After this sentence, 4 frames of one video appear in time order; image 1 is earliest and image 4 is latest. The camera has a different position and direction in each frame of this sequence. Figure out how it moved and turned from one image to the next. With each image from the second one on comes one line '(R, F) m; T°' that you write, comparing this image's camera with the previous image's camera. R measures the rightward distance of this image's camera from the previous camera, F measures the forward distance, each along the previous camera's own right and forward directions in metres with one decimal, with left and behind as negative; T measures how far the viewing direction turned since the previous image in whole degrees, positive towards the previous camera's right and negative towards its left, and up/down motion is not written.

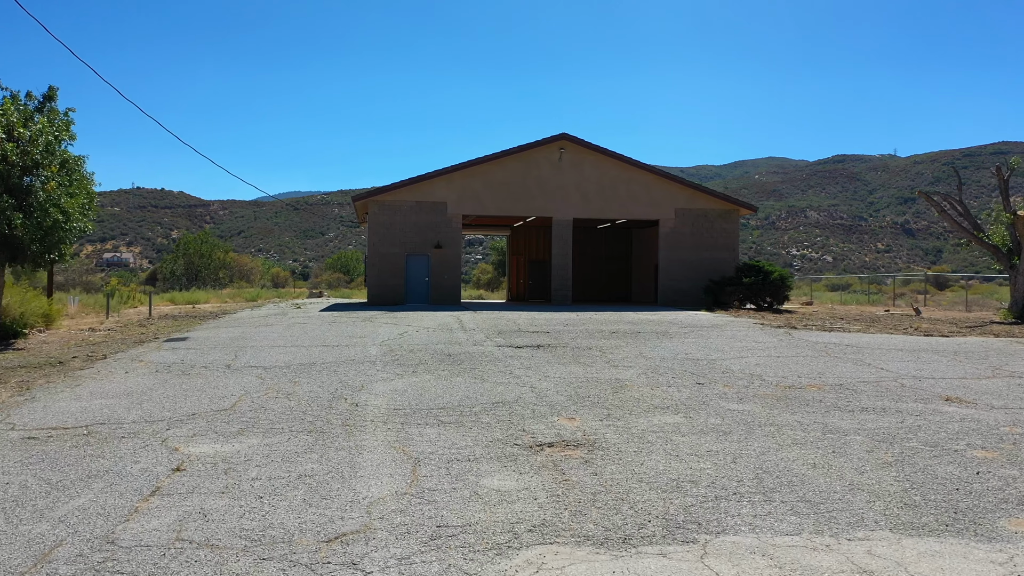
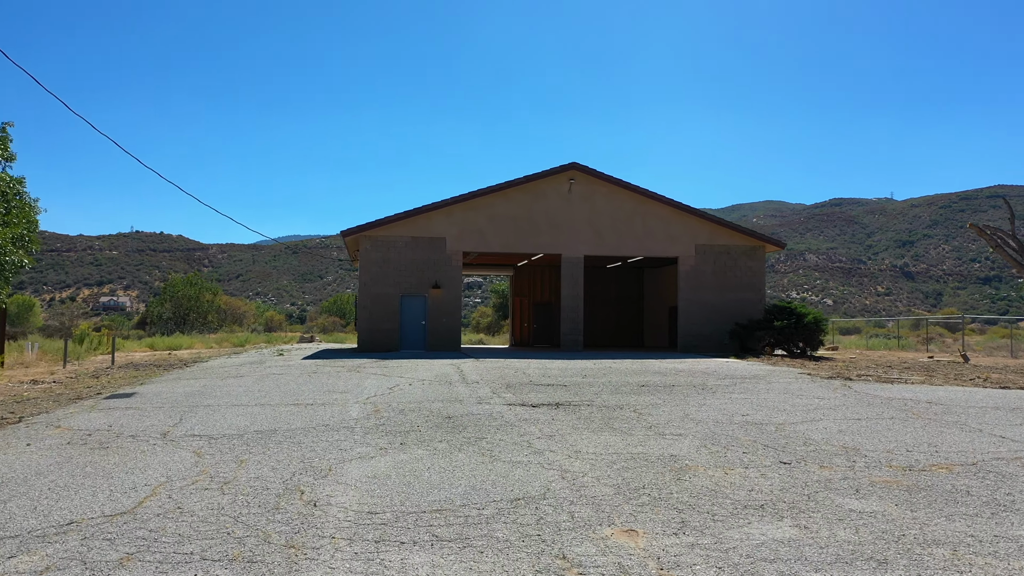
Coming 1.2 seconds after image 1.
(-0.2, +2.4) m; 0°
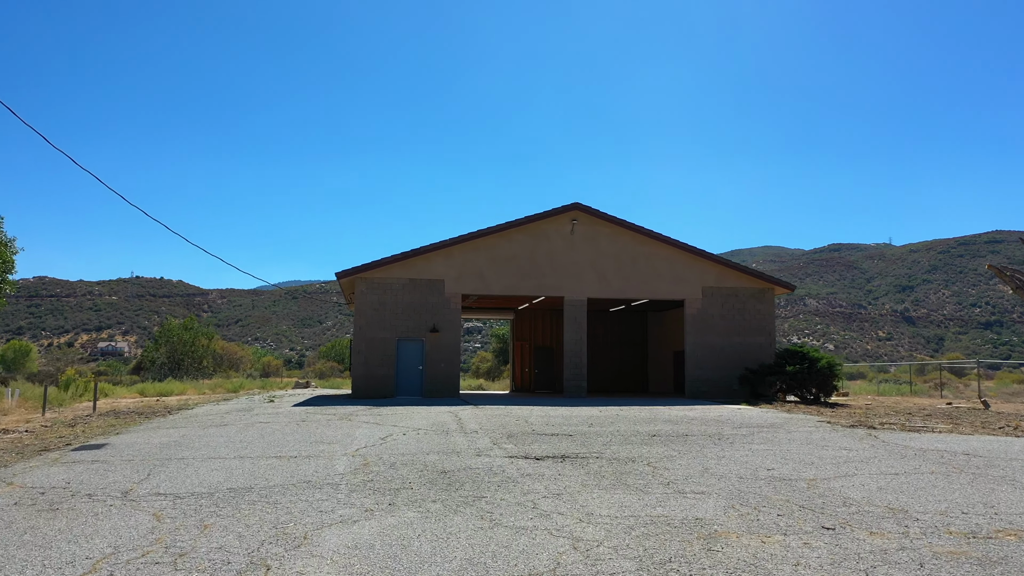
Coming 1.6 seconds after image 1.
(0.0, +0.8) m; 0°
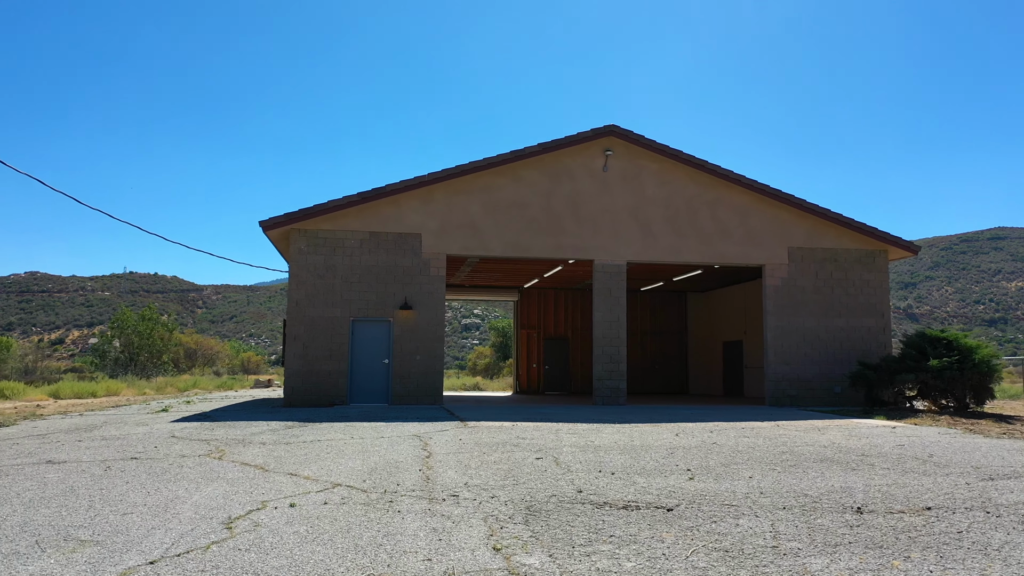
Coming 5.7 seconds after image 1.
(-0.2, +7.0) m; 0°
